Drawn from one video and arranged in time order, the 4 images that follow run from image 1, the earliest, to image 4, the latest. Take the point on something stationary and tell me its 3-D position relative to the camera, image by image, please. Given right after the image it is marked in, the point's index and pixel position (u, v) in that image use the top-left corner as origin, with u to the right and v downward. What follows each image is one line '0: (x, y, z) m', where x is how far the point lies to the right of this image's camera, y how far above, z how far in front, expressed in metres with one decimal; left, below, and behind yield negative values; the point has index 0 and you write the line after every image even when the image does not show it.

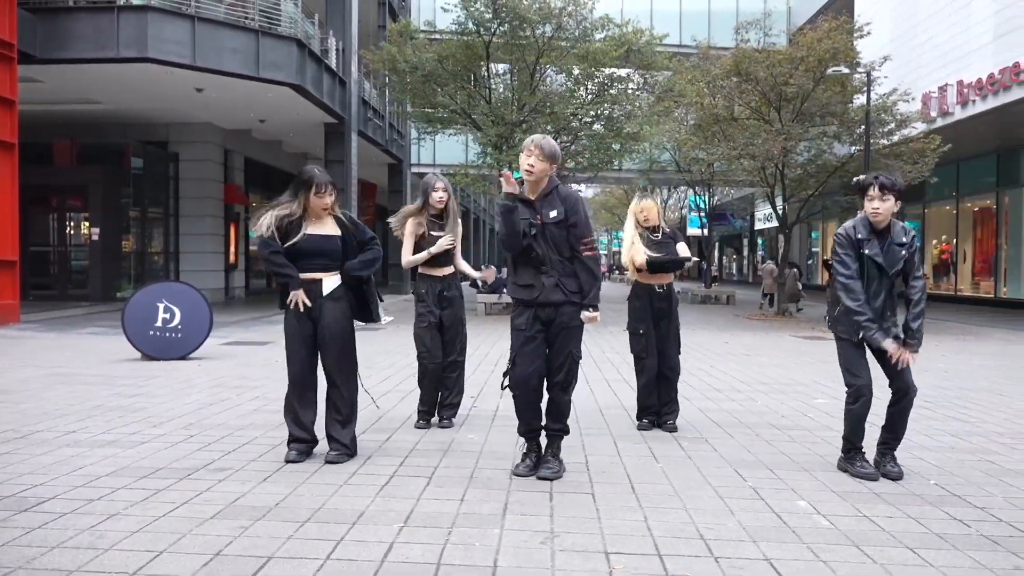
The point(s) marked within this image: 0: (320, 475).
0: (-1.1, -1.0, +4.4) m
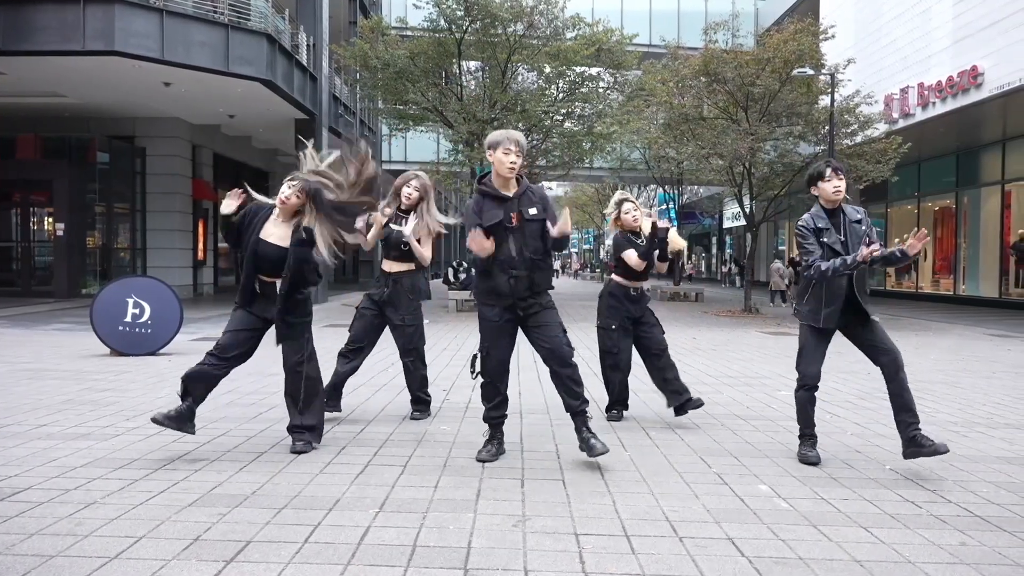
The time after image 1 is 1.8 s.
0: (-1.2, -1.0, +4.5) m
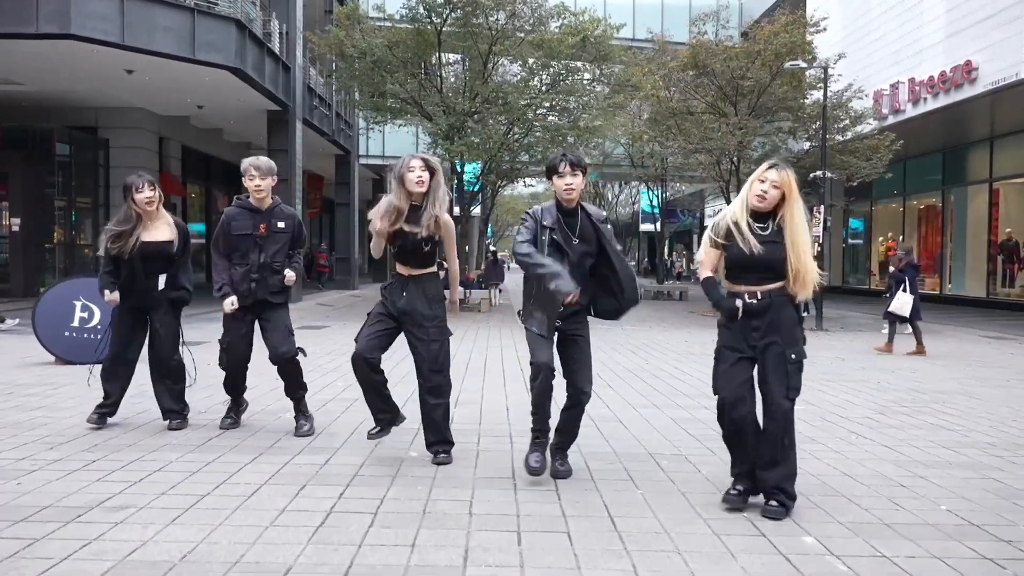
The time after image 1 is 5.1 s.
0: (-1.3, -1.0, +3.7) m
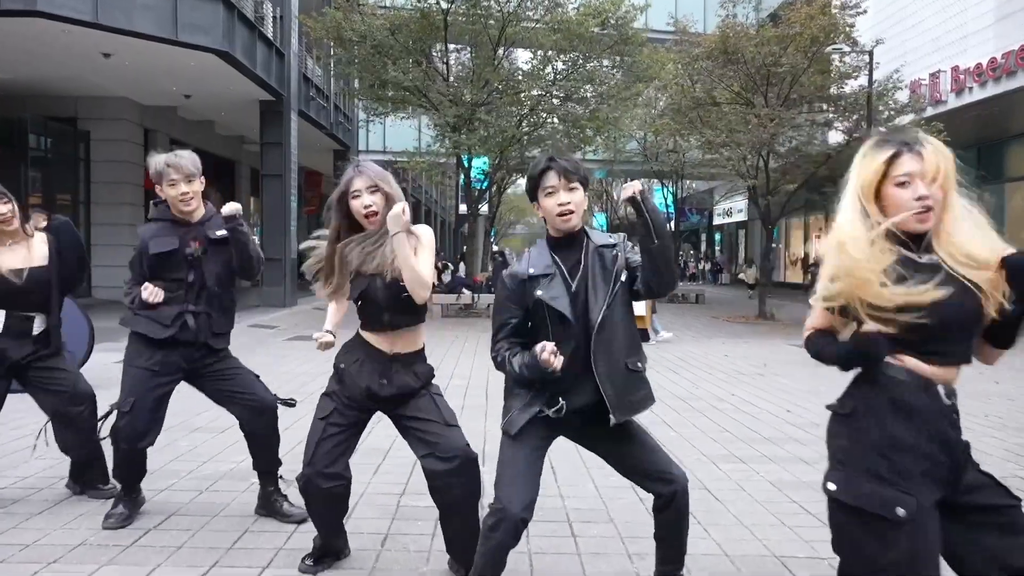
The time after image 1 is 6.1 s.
0: (-1.0, -1.2, +2.2) m
